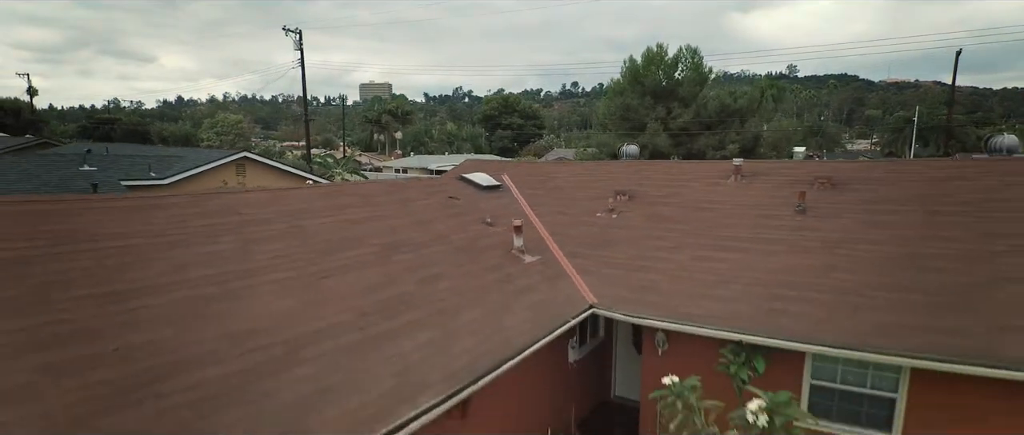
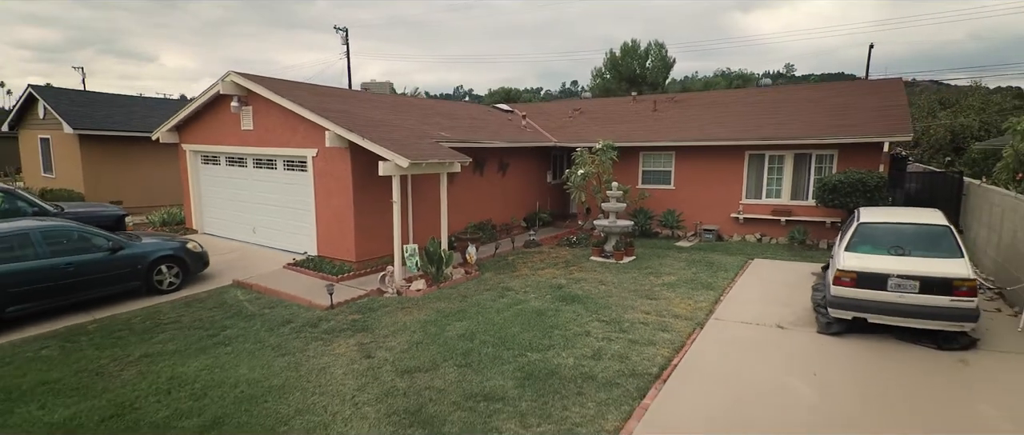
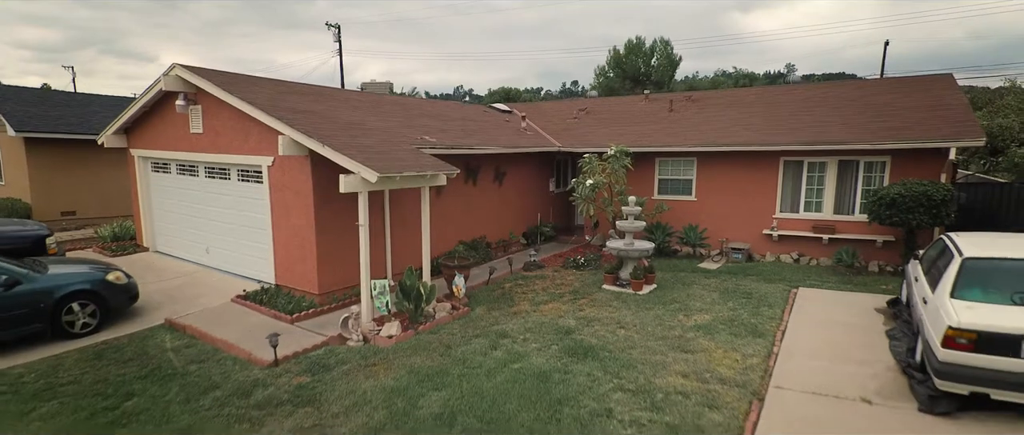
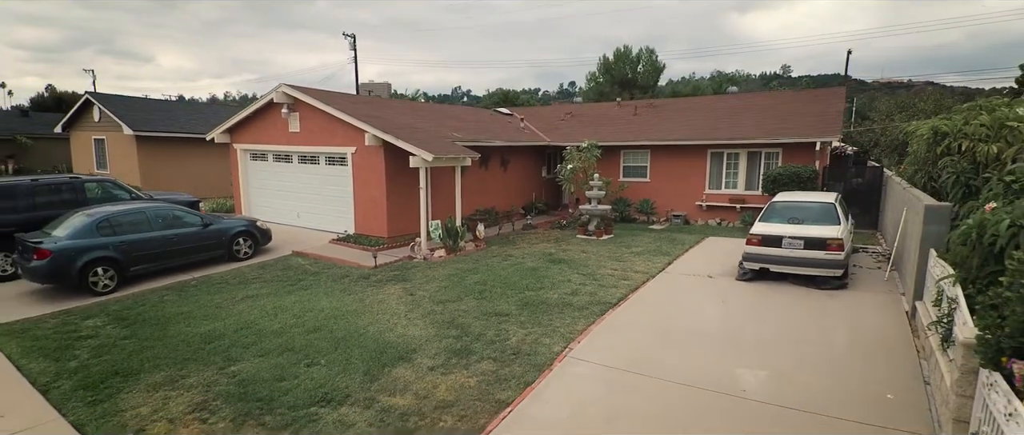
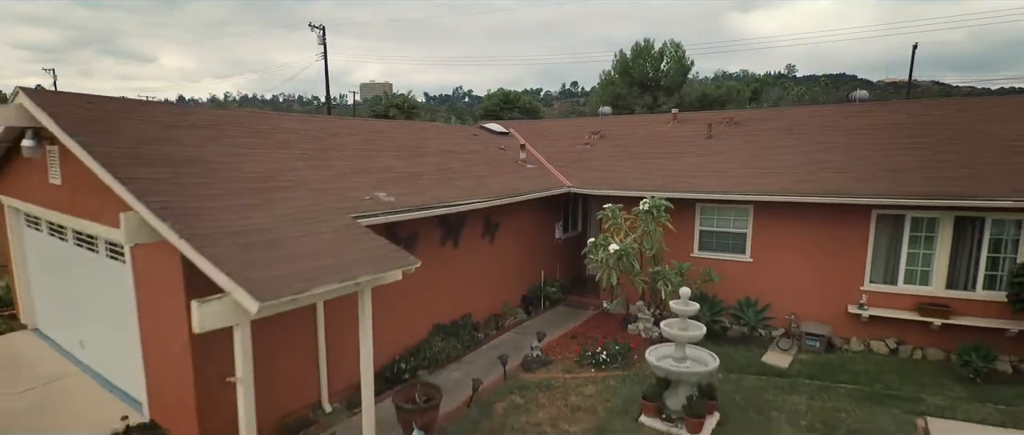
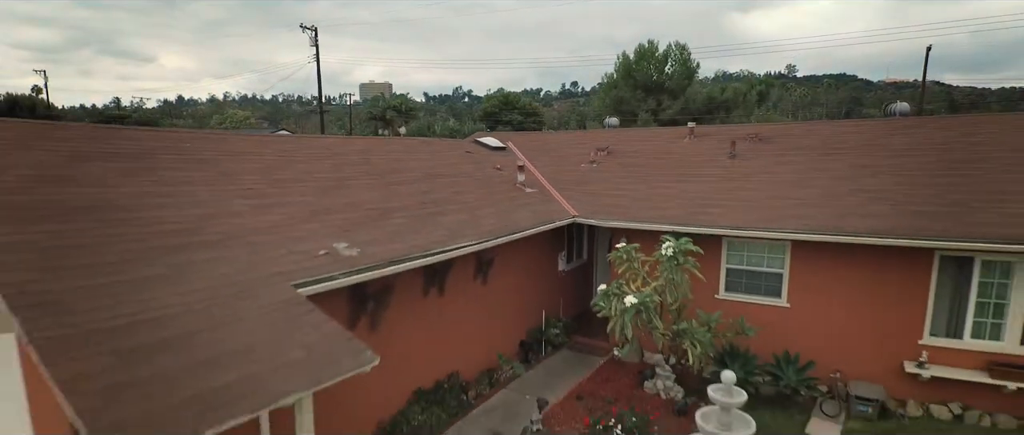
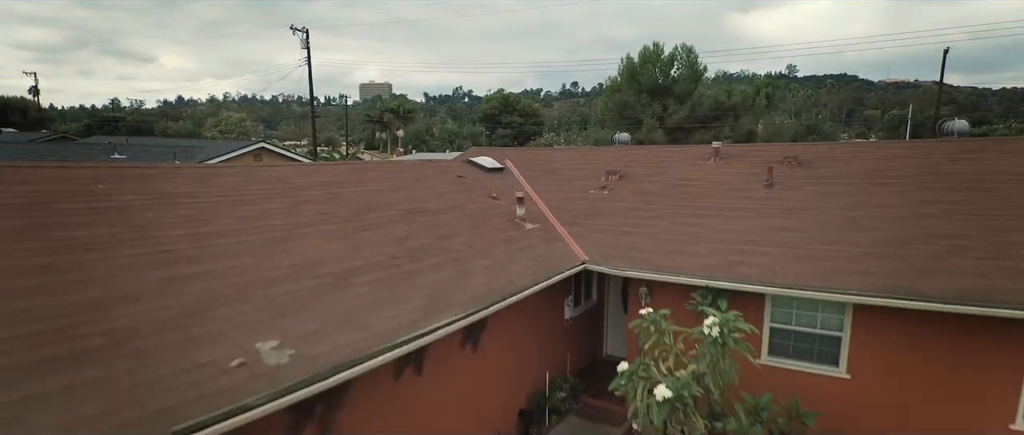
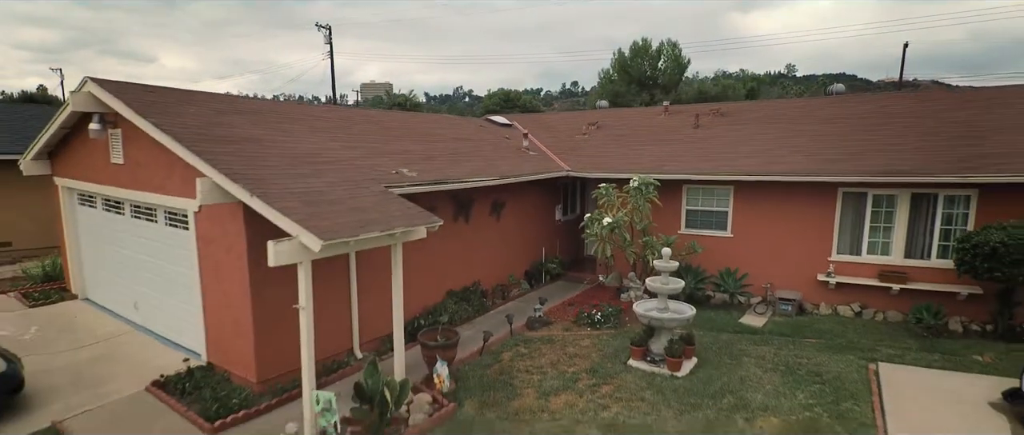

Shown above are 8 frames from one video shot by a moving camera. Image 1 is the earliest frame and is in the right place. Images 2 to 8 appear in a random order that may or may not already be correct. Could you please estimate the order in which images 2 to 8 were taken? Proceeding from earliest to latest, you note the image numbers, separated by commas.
7, 6, 5, 8, 3, 2, 4
